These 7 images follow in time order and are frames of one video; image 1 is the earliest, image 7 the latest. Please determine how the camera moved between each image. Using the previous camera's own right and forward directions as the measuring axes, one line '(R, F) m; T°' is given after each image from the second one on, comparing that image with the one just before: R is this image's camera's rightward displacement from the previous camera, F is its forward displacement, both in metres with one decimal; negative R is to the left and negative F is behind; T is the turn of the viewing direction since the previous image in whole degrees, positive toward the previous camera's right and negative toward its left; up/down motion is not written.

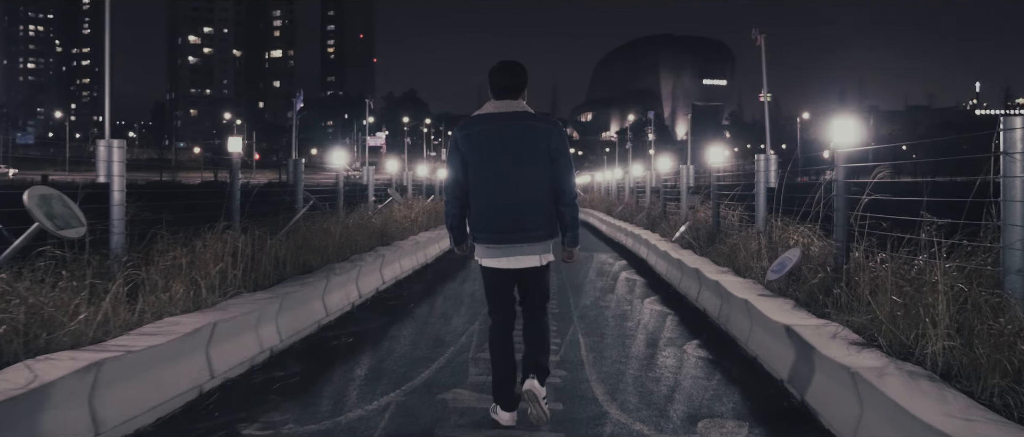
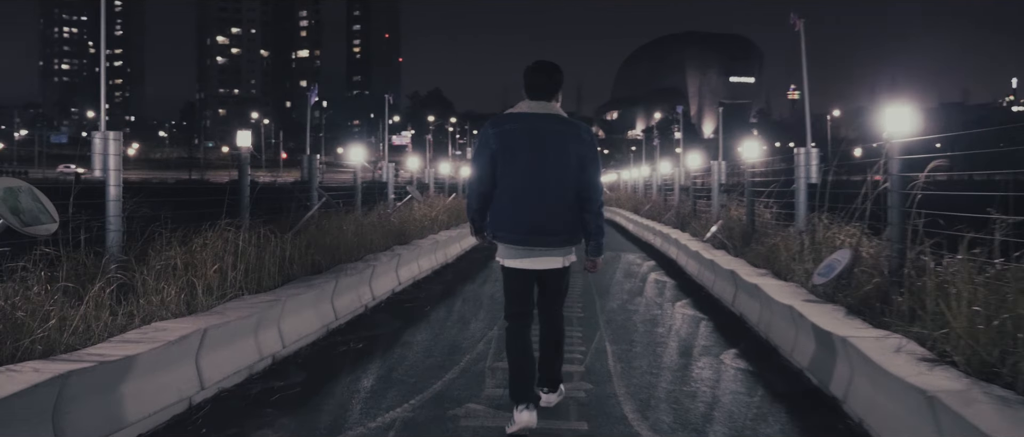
(0.0, +0.6) m; -2°
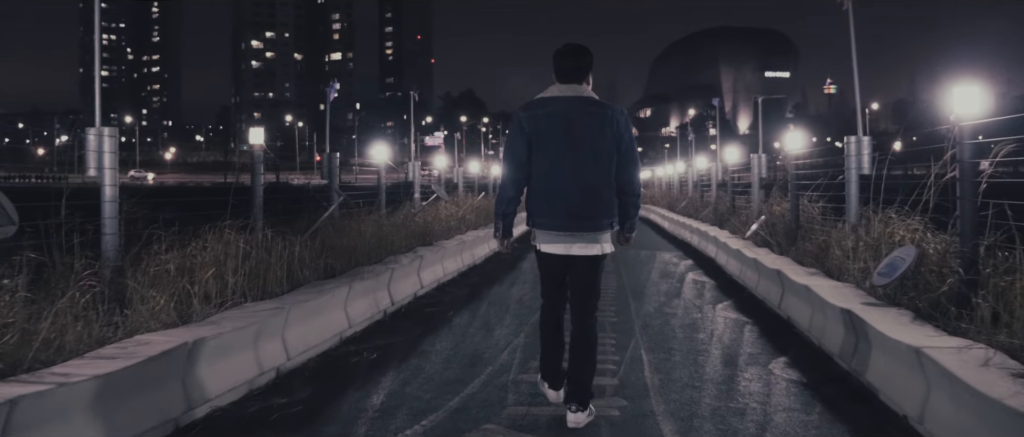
(+0.1, +0.7) m; -2°
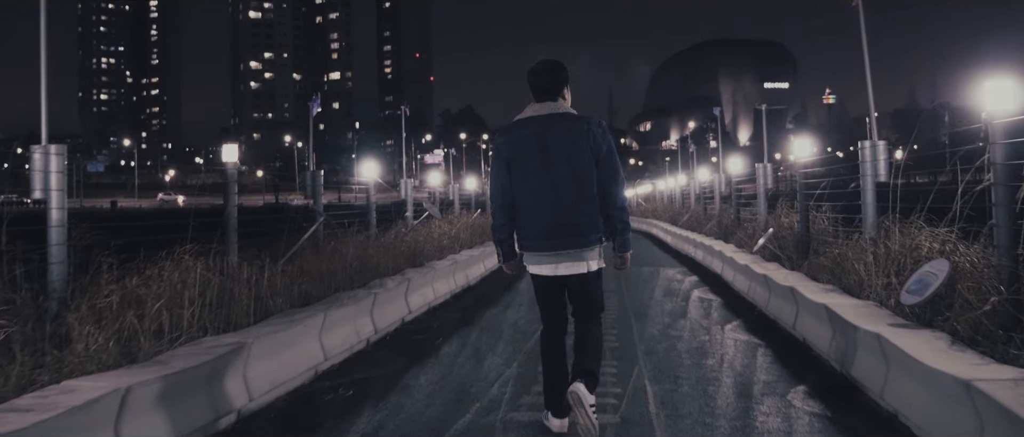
(+0.1, +0.7) m; 0°
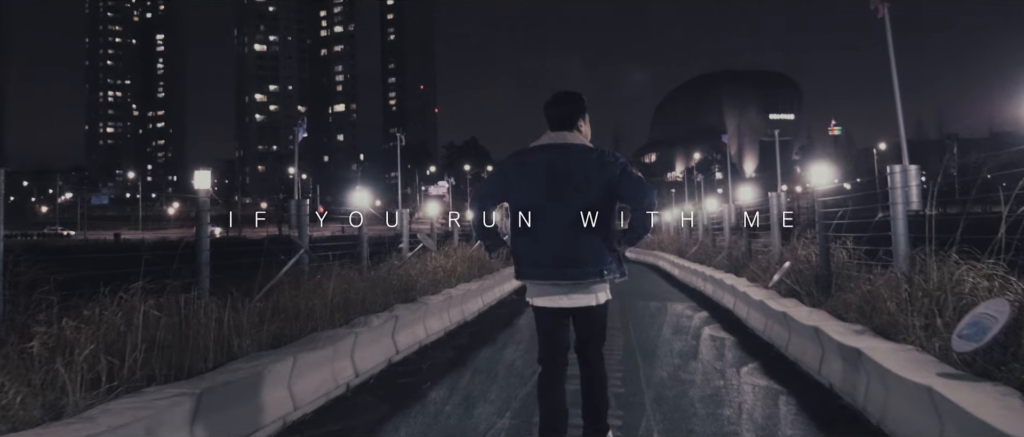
(+0.1, +0.7) m; 0°
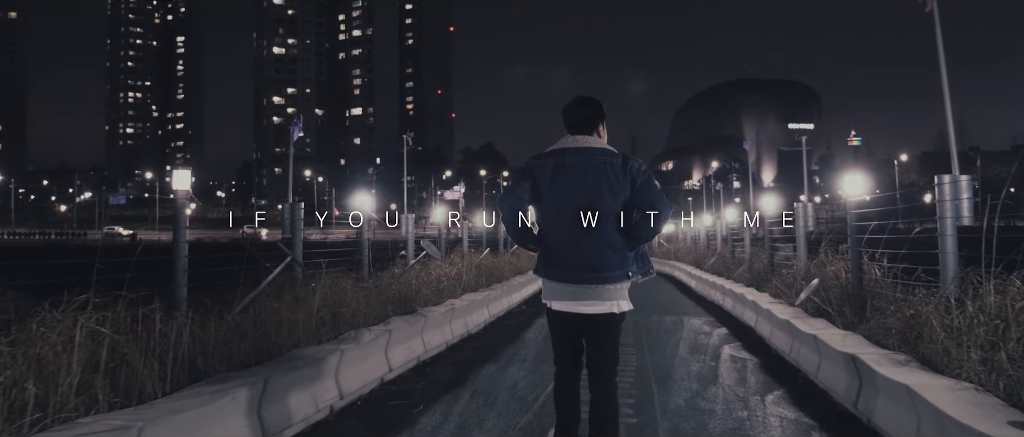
(+0.1, +0.7) m; -1°
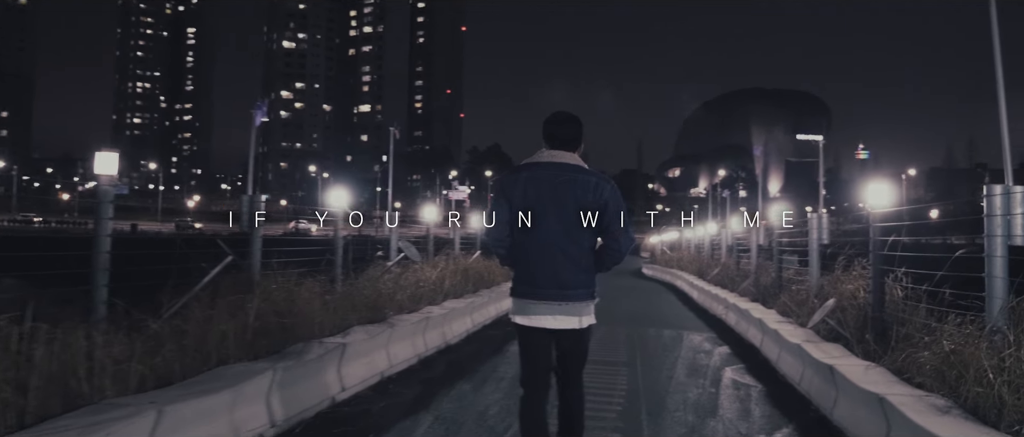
(+0.3, +1.1) m; 0°
